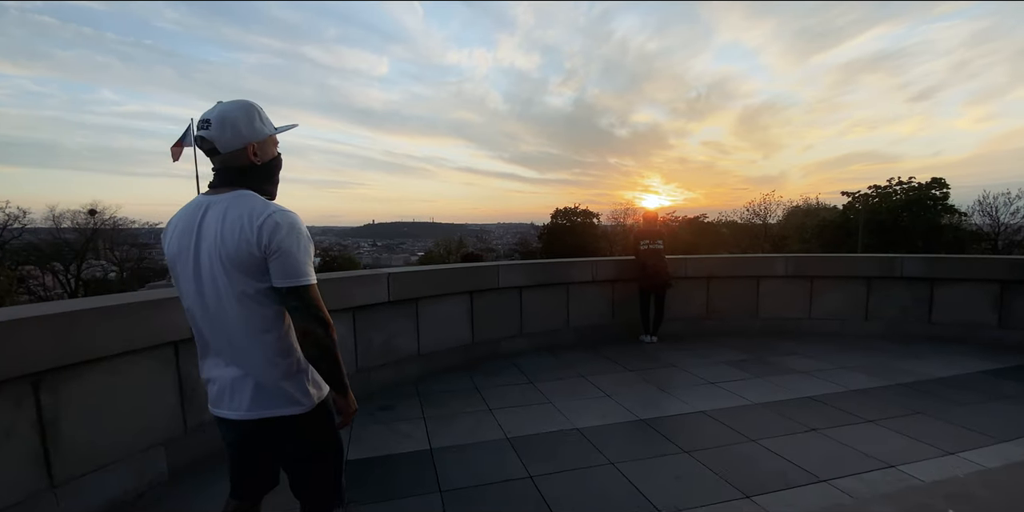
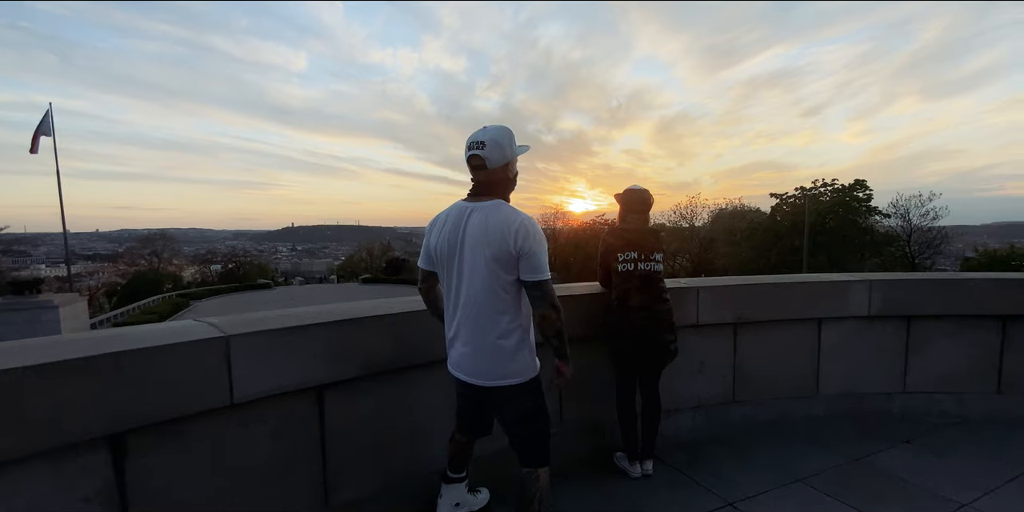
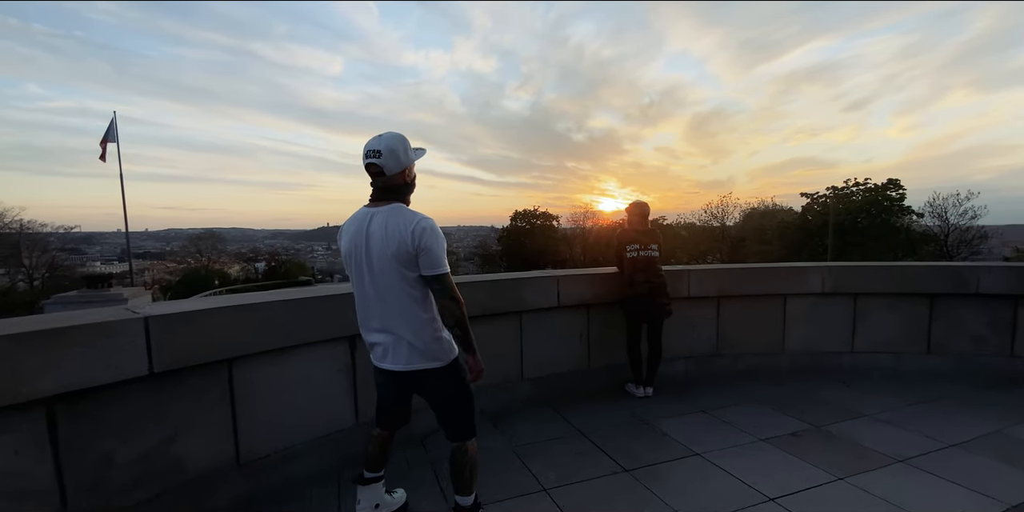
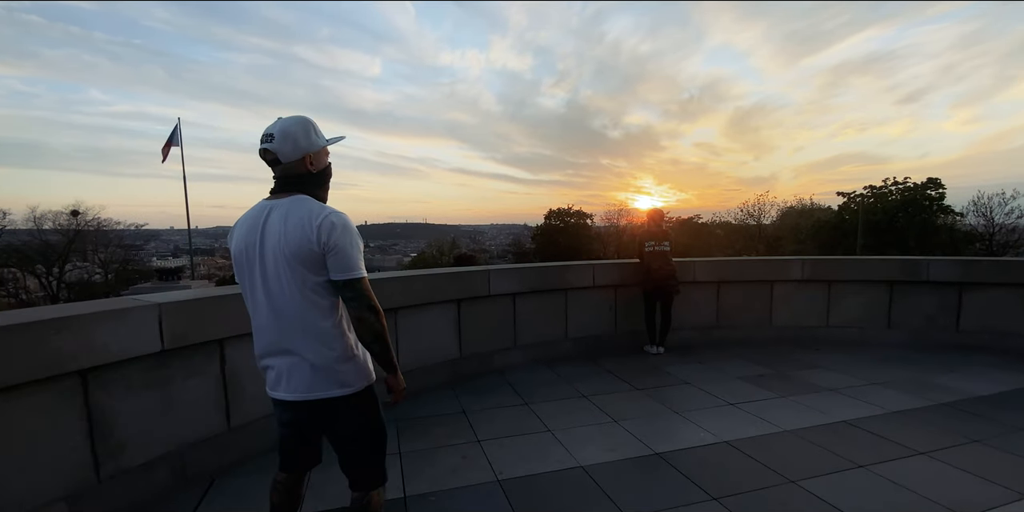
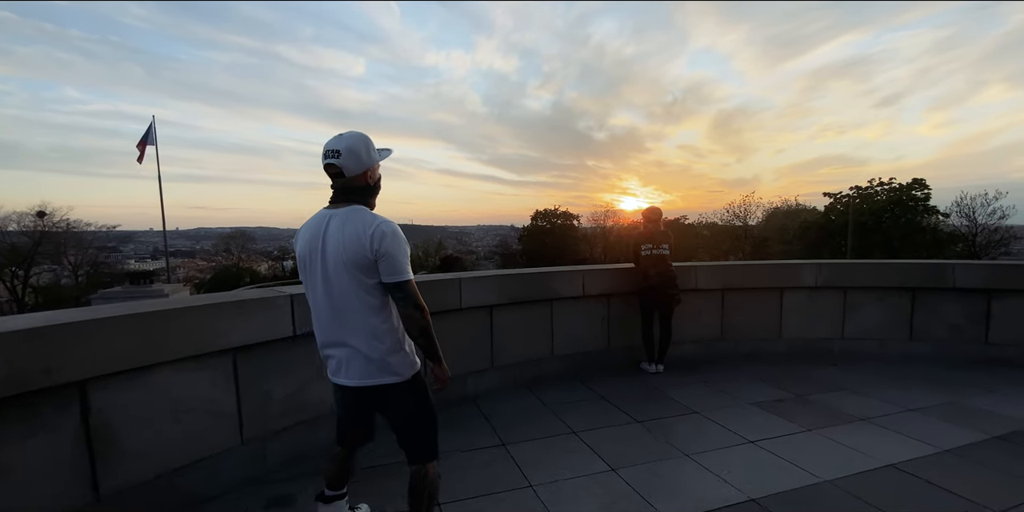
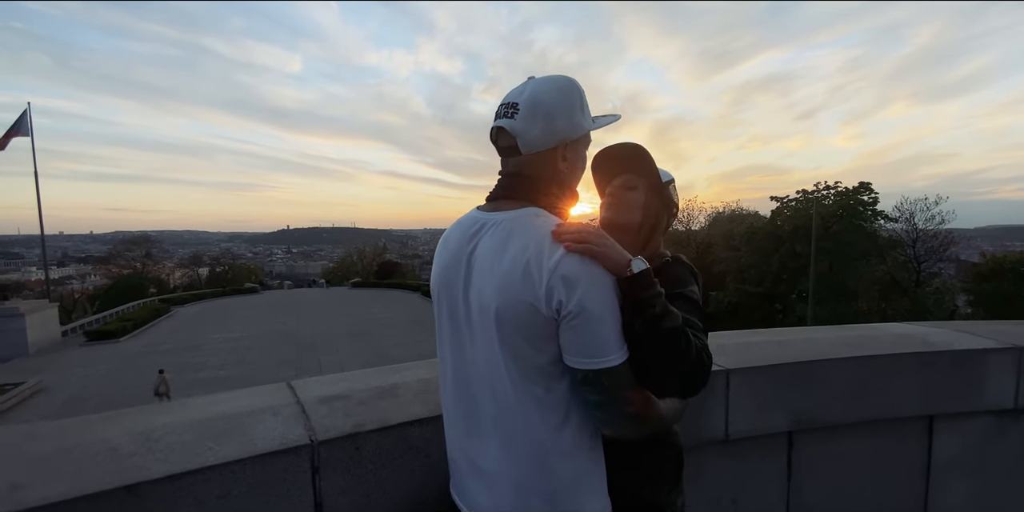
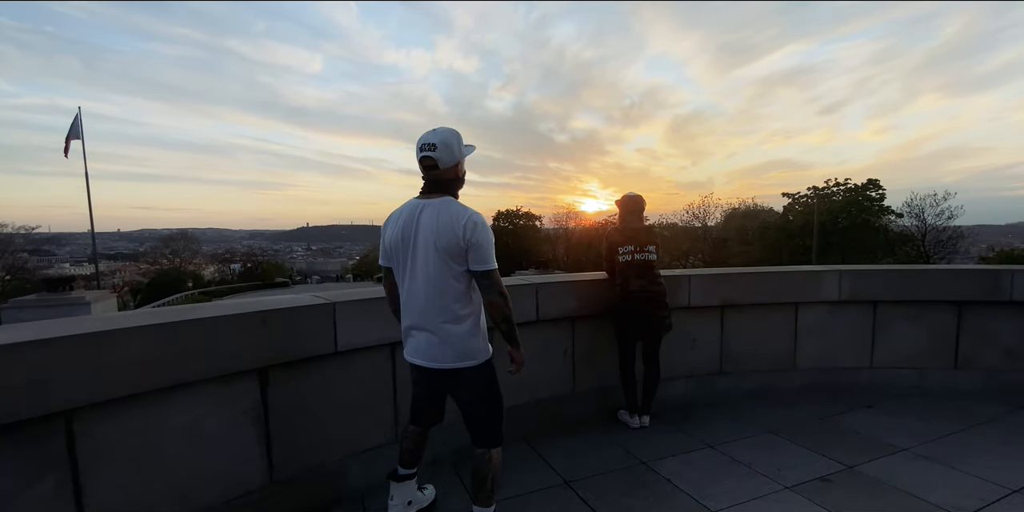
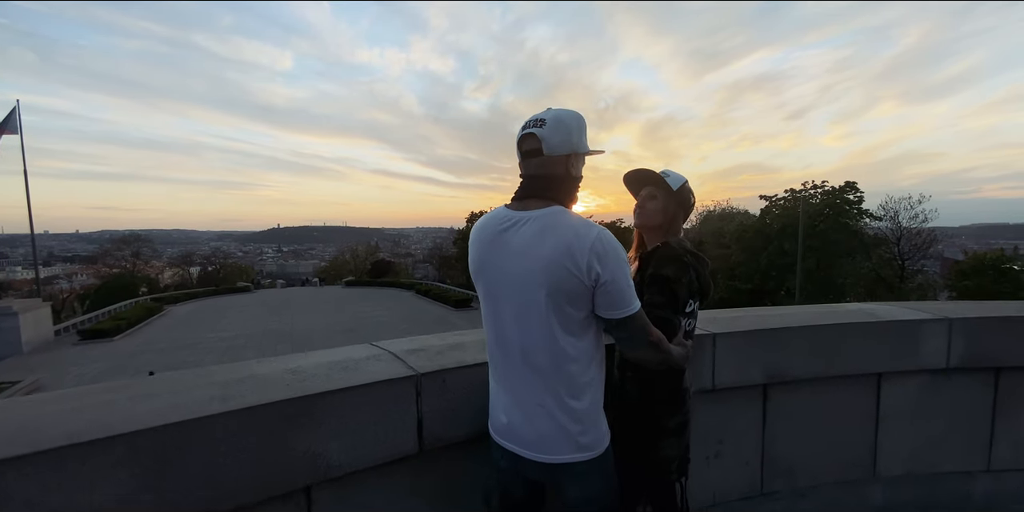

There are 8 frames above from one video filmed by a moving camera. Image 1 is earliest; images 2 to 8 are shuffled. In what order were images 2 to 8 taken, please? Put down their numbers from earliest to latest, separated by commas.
4, 5, 3, 7, 2, 8, 6
